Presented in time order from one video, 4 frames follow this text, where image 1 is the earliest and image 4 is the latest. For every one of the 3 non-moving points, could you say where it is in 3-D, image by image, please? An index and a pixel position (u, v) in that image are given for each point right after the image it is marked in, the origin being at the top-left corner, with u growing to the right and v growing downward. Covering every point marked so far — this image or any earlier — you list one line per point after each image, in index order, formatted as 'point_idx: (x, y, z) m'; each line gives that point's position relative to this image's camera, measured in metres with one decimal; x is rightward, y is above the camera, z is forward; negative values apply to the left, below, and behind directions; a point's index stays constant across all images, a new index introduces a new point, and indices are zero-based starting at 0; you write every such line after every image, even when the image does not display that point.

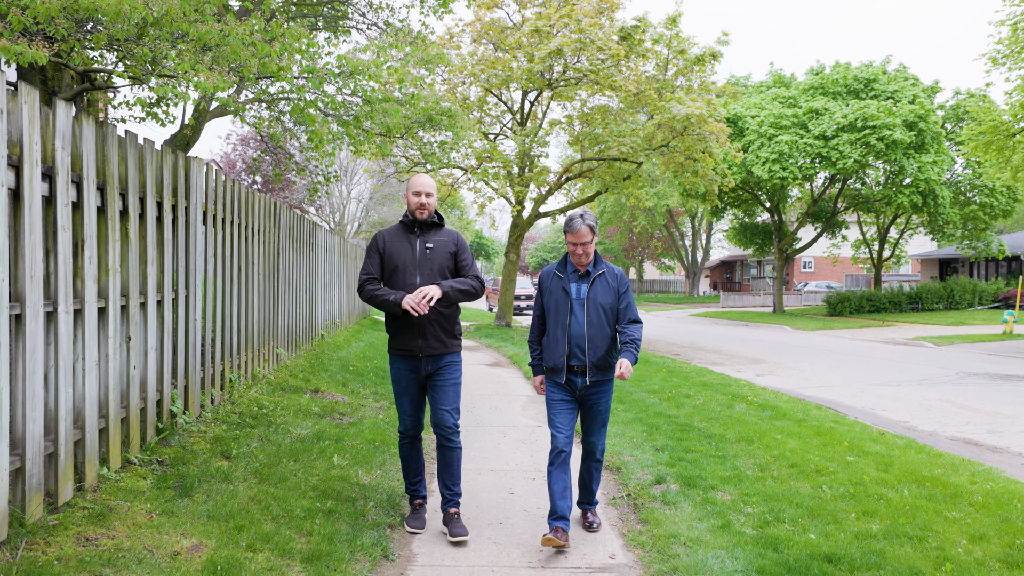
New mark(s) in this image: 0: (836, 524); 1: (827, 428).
0: (+2.0, -1.4, +4.0) m
1: (+3.4, -1.5, +6.9) m
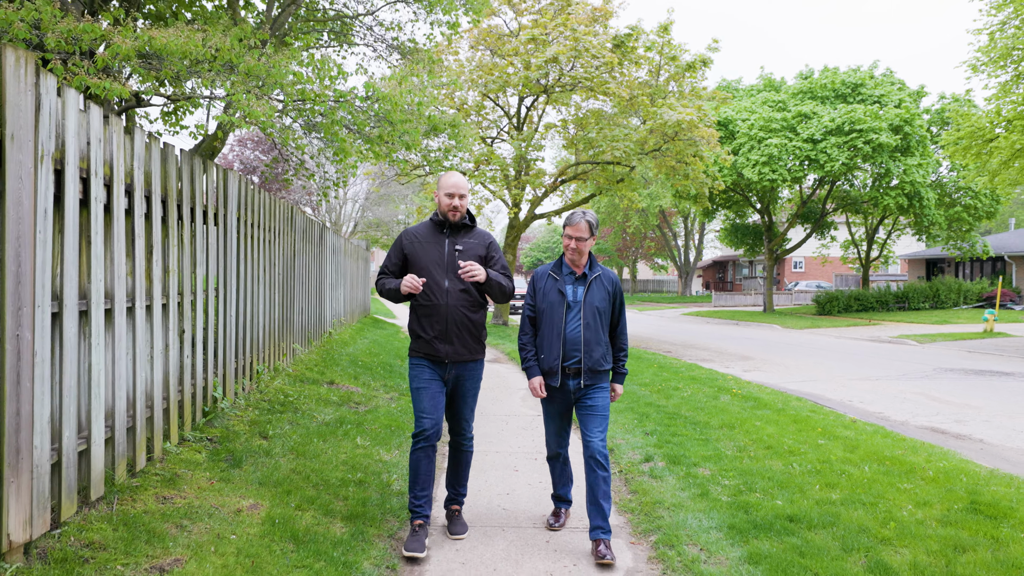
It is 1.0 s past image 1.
0: (+2.0, -1.4, +4.6) m
1: (+3.4, -1.5, +7.5) m
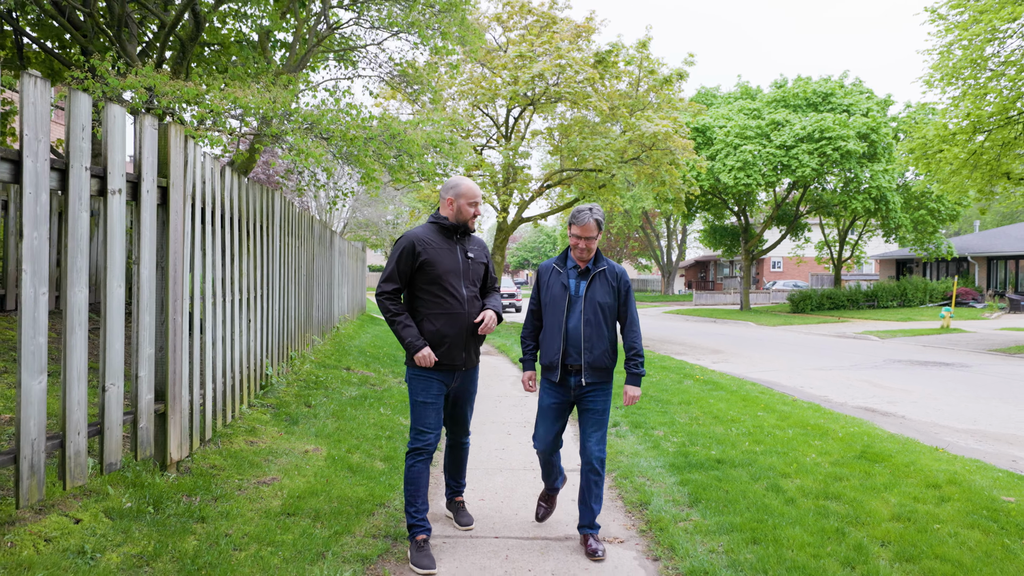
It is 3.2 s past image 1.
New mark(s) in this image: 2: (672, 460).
0: (+2.0, -1.4, +5.8) m
1: (+3.3, -1.5, +8.8) m
2: (+1.3, -1.4, +5.2) m
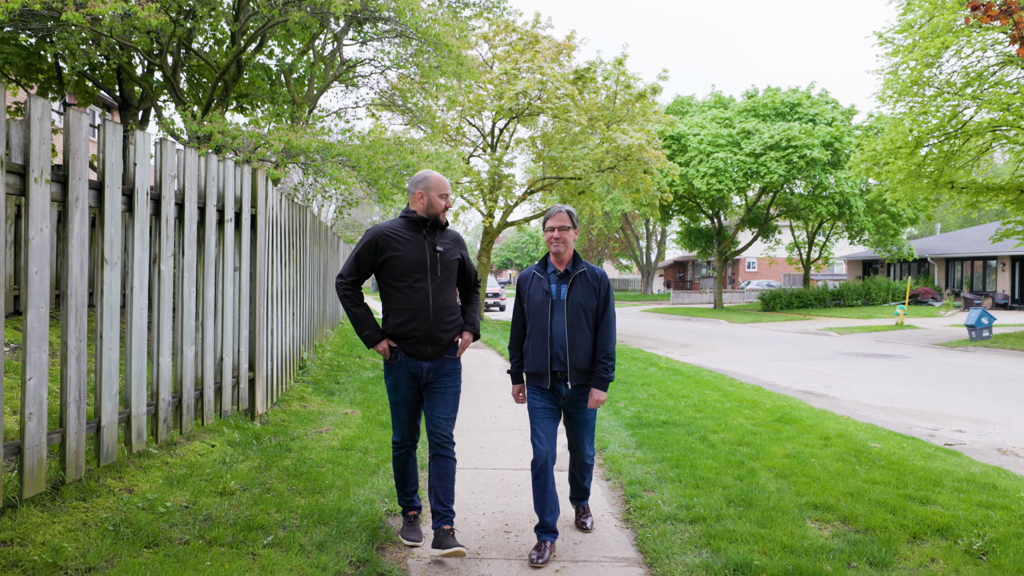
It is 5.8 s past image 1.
0: (+1.9, -1.4, +7.3) m
1: (+3.1, -1.5, +10.4) m
2: (+1.2, -1.4, +6.7) m
